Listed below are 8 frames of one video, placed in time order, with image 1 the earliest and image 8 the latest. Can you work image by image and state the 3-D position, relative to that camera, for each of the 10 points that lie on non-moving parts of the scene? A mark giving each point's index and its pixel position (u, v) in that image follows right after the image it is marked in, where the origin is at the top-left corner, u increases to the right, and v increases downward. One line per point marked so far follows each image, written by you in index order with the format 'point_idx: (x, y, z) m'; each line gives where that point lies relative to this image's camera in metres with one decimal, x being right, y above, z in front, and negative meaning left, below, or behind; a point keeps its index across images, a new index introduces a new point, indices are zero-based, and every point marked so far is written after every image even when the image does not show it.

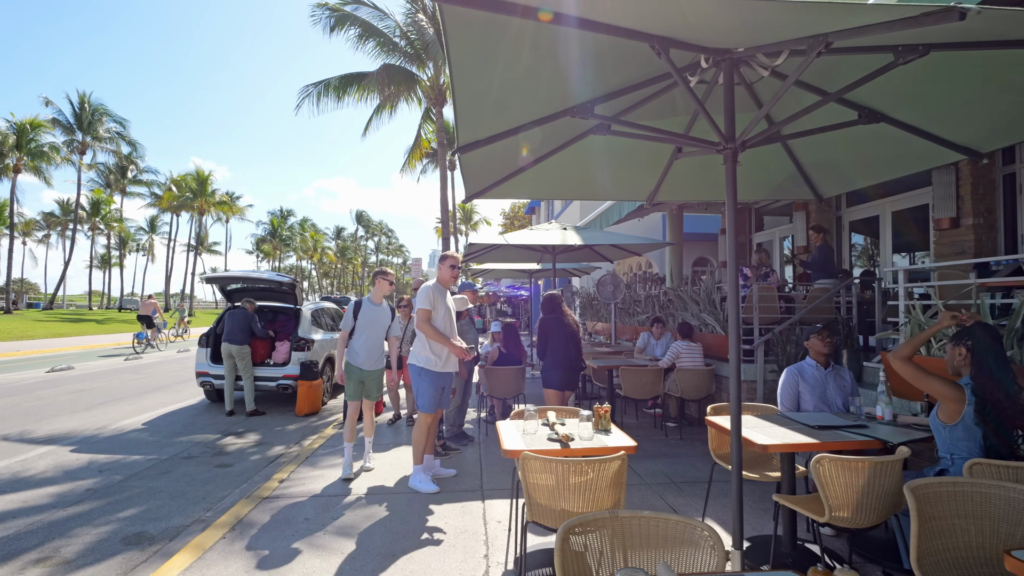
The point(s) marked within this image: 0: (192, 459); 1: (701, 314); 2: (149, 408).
0: (-3.7, -2.0, +6.4) m
1: (+2.6, -0.4, +7.5) m
2: (-6.0, -2.0, +9.1) m
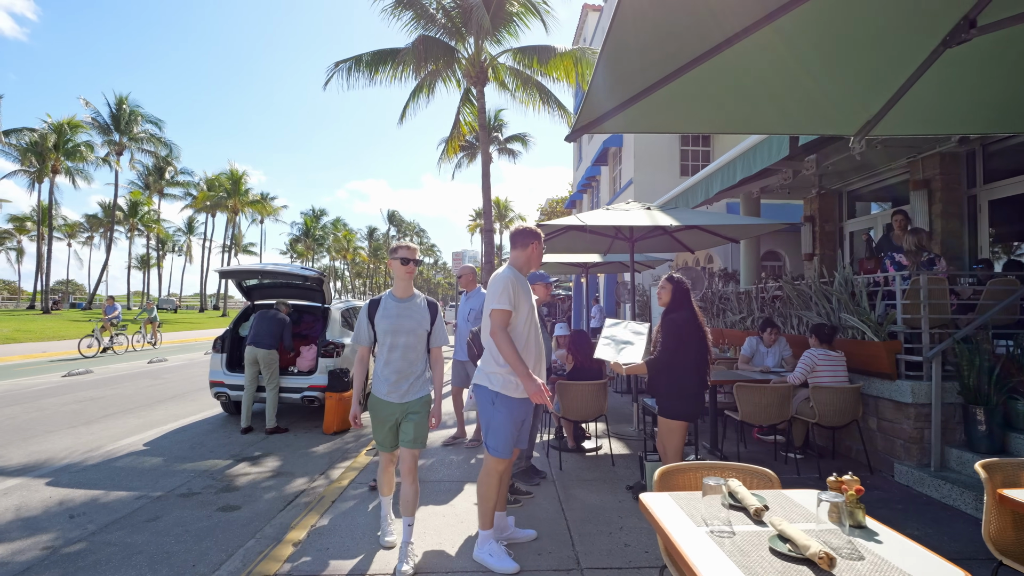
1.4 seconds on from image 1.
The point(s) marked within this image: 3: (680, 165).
0: (-3.0, -1.9, +5.0) m
1: (+3.4, -0.3, +5.8) m
2: (-5.1, -1.9, +7.8) m
3: (+4.9, +3.5, +15.8) m
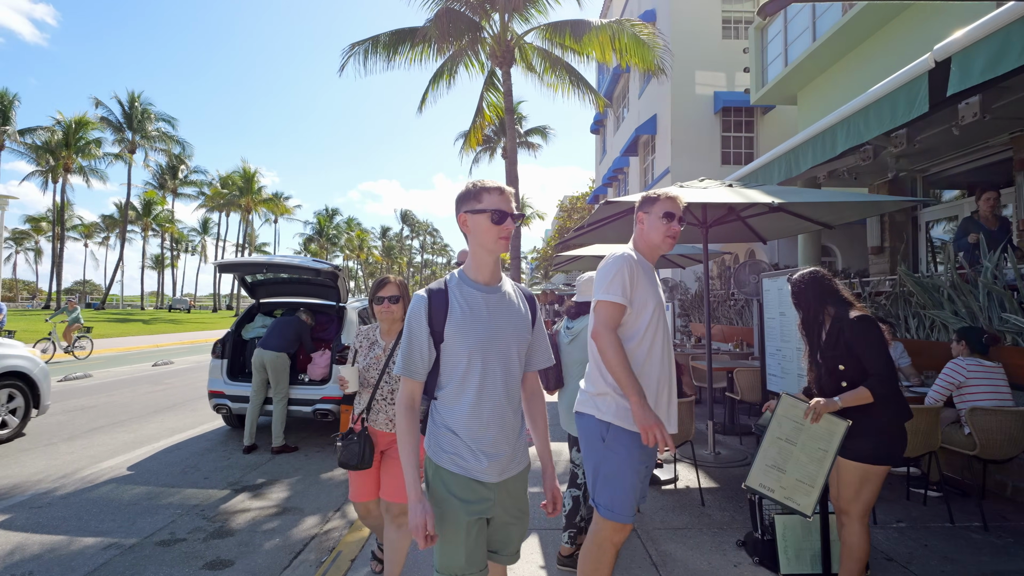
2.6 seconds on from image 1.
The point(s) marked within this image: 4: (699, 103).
0: (-2.5, -1.9, +4.0) m
1: (+3.9, -0.2, +4.6) m
2: (-4.6, -1.9, +6.8) m
3: (+5.6, +3.6, +14.6) m
4: (+5.0, +5.0, +14.7) m
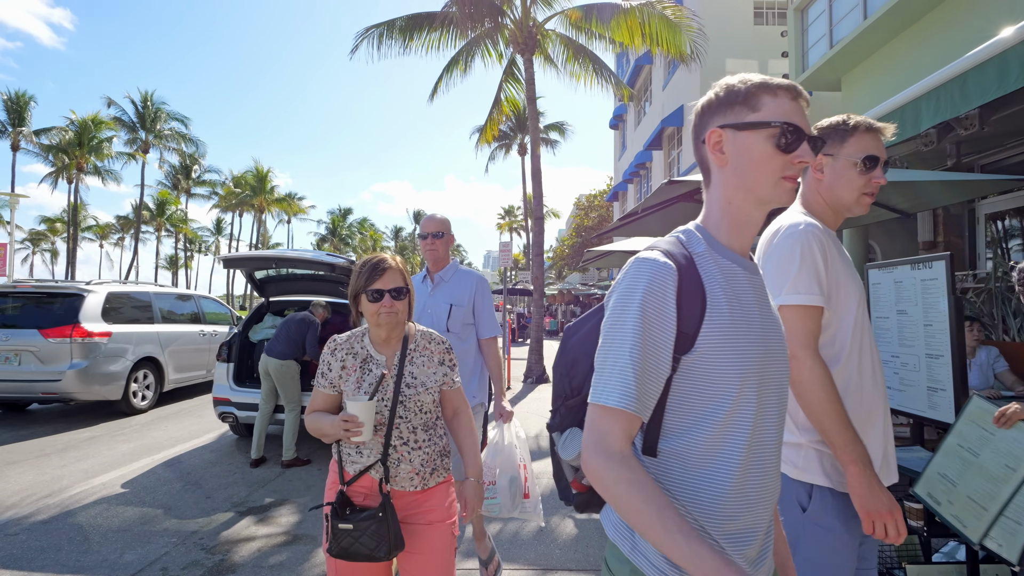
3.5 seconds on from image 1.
0: (-2.1, -1.8, +3.4) m
1: (+4.3, -0.2, +3.9) m
2: (-4.2, -1.9, +6.3) m
3: (+6.1, +3.6, +13.8) m
4: (+5.6, +5.0, +14.0) m
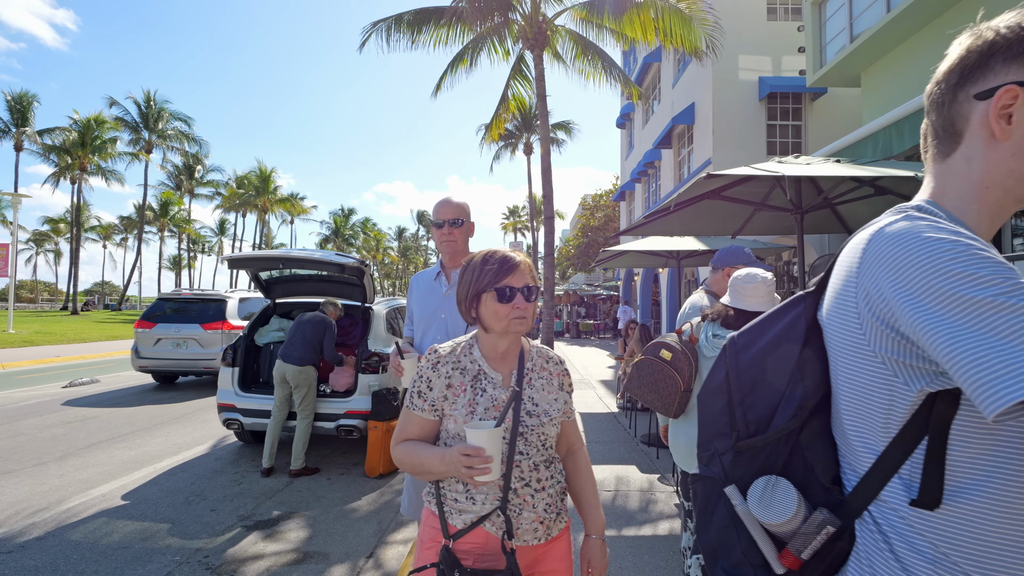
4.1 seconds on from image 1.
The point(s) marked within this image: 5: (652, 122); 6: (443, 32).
0: (-2.0, -1.9, +3.1) m
1: (+4.4, -0.2, +3.6) m
2: (-4.0, -1.9, +6.0) m
3: (+6.3, +3.6, +13.6) m
4: (+5.8, +5.0, +13.7) m
5: (+4.9, +5.8, +19.2) m
6: (-1.5, +5.6, +12.1) m
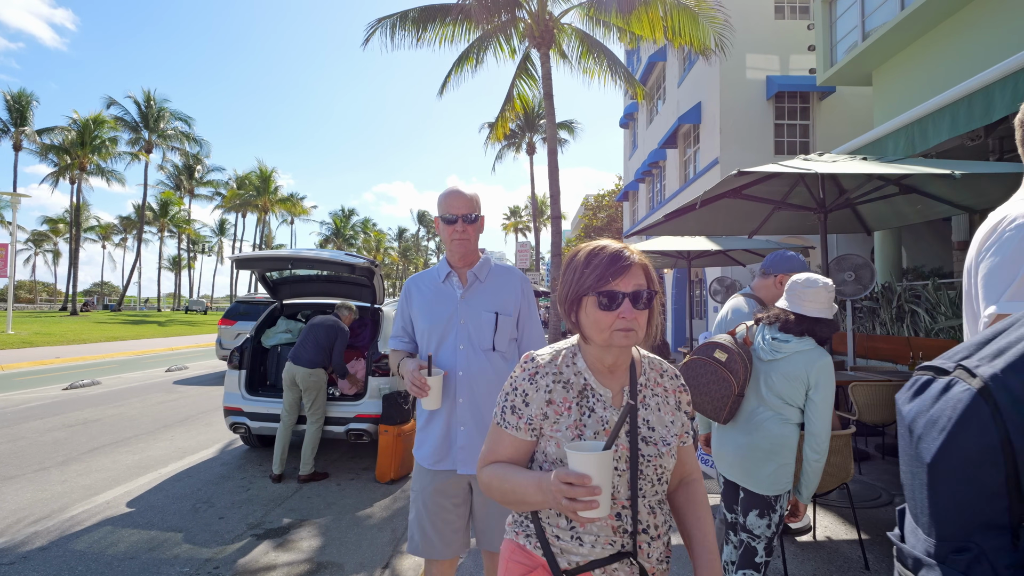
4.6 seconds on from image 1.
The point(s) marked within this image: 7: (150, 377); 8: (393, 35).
0: (-1.8, -1.9, +3.0) m
1: (+4.6, -0.2, +3.5) m
2: (-3.9, -1.9, +5.9) m
3: (+6.5, +3.6, +13.4) m
4: (+5.9, +5.0, +13.6) m
5: (+5.1, +5.8, +19.0) m
6: (-1.4, +5.6, +11.9) m
7: (-8.3, -2.0, +12.4) m
8: (-2.5, +5.2, +11.3) m
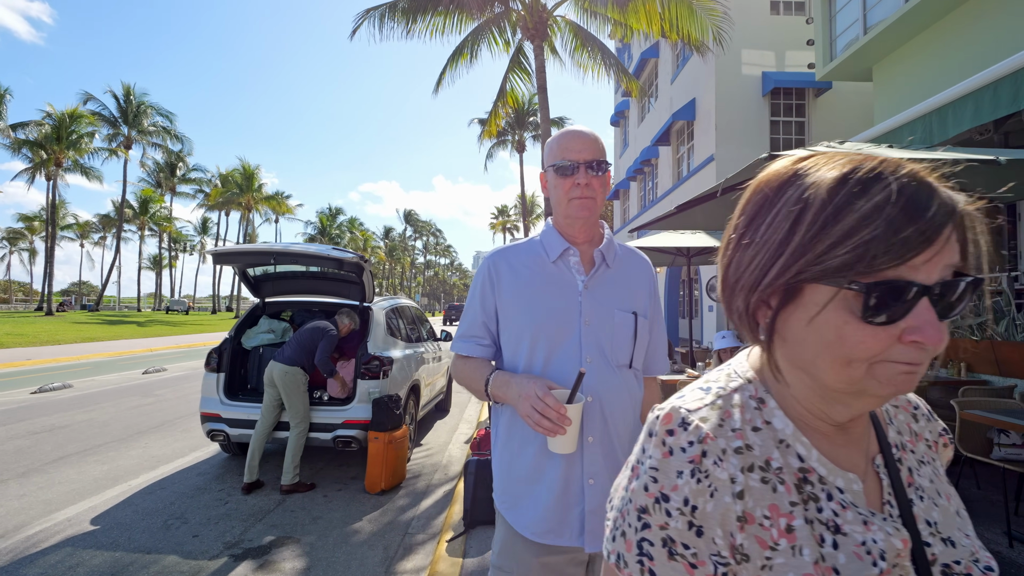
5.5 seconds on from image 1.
0: (-1.8, -1.8, +2.6) m
1: (+4.6, -0.2, +3.2) m
2: (-3.9, -1.8, +5.4) m
3: (+6.3, +3.6, +13.3) m
4: (+5.7, +5.0, +13.4) m
5: (+4.7, +5.8, +18.8) m
6: (-1.5, +5.6, +11.6) m
7: (-8.4, -2.0, +11.9) m
8: (-2.6, +5.3, +10.9) m
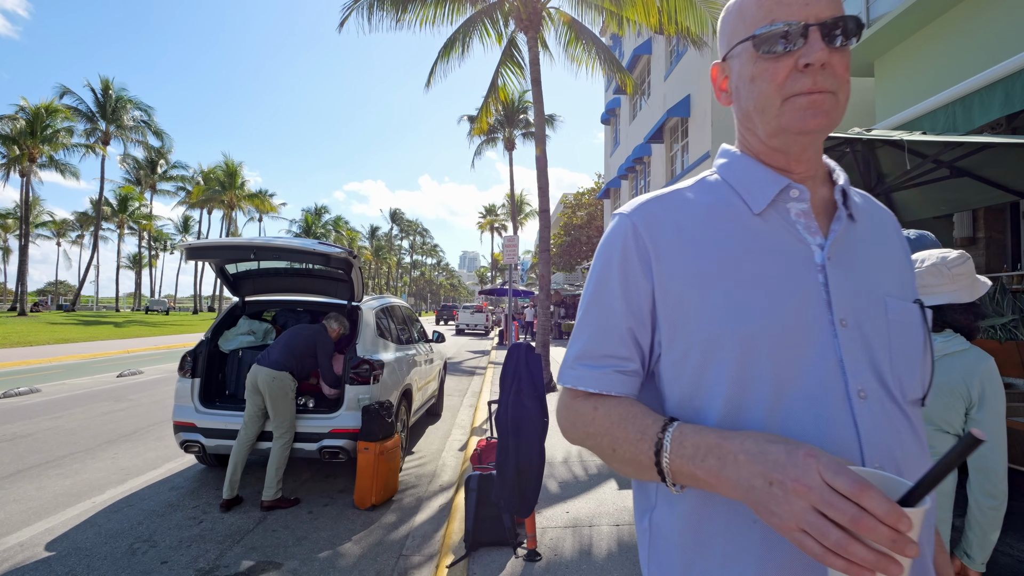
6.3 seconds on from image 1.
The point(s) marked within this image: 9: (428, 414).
0: (-1.7, -1.8, +2.2) m
1: (+4.7, -0.2, +3.0) m
2: (-3.9, -1.8, +5.0) m
3: (+6.1, +3.6, +13.0) m
4: (+5.5, +5.0, +13.1) m
5: (+4.4, +5.8, +18.6) m
6: (-1.7, +5.7, +11.1) m
7: (-8.6, -2.0, +11.3) m
8: (-2.7, +5.3, +10.5) m
9: (-1.2, -1.9, +8.1) m
